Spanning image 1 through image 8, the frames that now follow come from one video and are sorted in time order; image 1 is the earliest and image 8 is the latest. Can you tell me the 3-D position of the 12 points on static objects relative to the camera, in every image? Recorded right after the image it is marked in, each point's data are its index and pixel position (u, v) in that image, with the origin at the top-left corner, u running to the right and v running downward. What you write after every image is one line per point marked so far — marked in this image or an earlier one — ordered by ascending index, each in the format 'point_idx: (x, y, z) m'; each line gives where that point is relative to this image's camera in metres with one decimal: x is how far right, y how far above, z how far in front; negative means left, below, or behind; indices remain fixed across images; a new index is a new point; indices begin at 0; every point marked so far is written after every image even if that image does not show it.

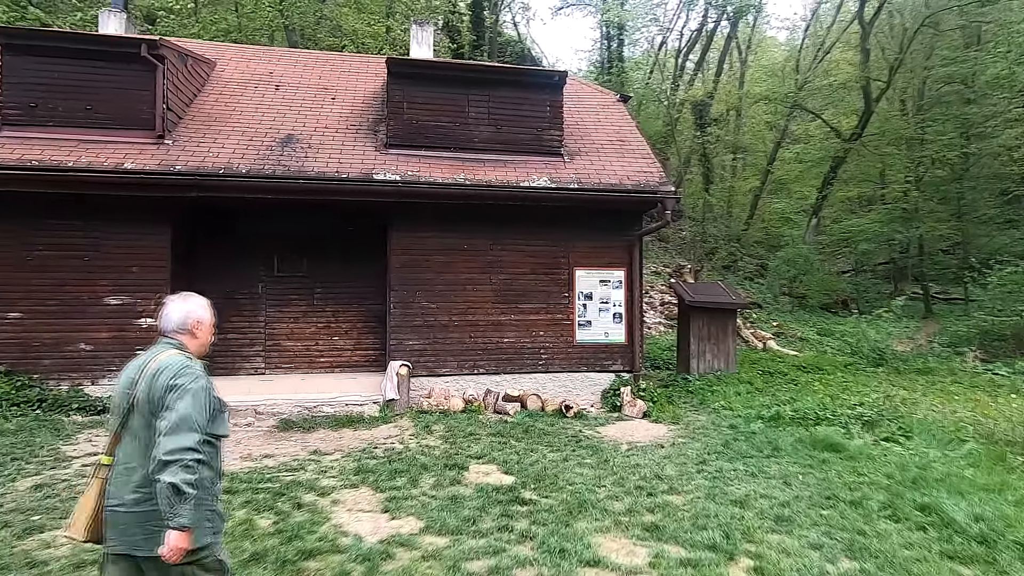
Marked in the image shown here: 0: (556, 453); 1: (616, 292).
0: (+0.5, -2.0, +6.6) m
1: (+1.8, -0.1, +9.3) m
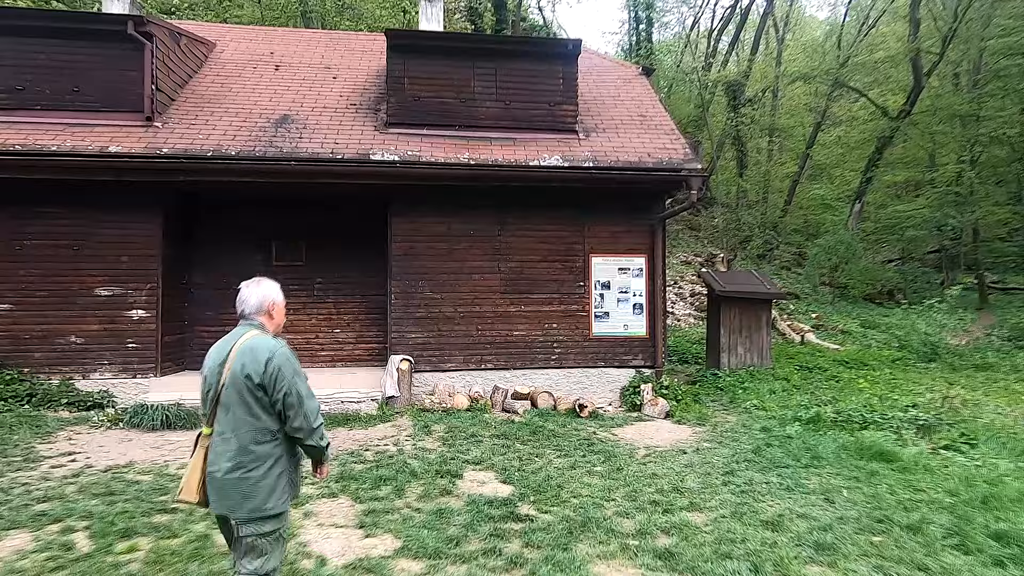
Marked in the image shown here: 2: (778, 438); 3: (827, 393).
0: (+0.6, -1.9, +5.9) m
1: (+2.0, +0.1, +8.5) m
2: (+3.3, -1.8, +6.6) m
3: (+5.4, -1.8, +9.2) m
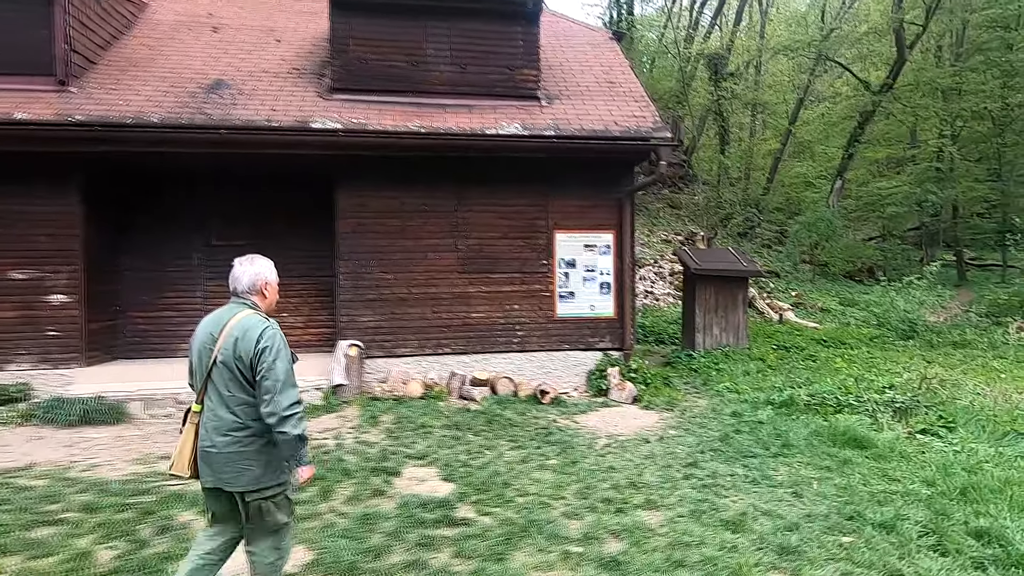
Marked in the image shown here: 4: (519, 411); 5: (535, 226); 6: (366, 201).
0: (0.0, -1.7, +5.4) m
1: (+1.4, +0.4, +8.0) m
2: (+2.7, -1.6, +6.2) m
3: (+4.8, -1.4, +8.8) m
4: (+0.1, -1.6, +6.8) m
5: (+0.3, +0.9, +7.9) m
6: (-2.0, +1.2, +7.5) m
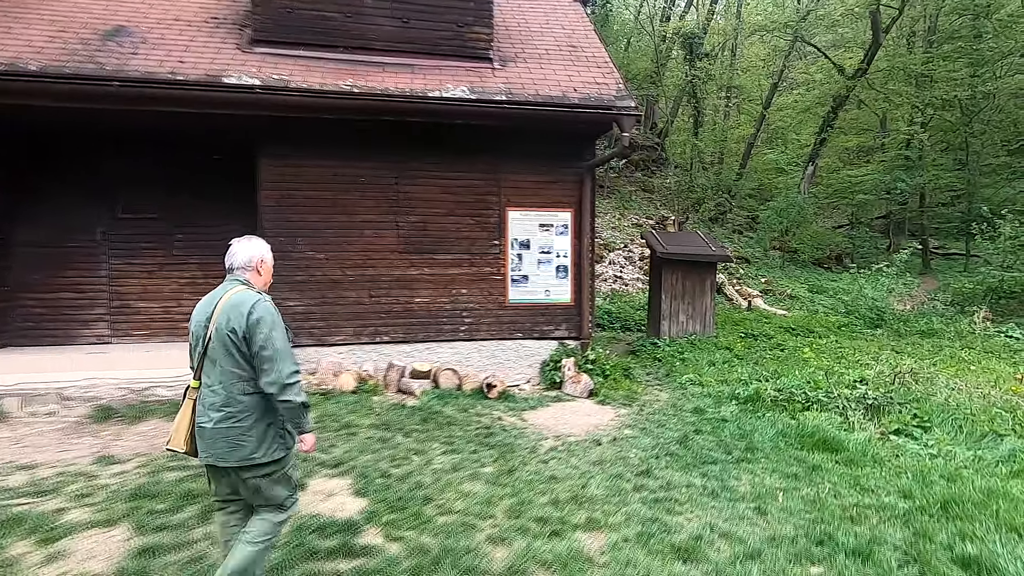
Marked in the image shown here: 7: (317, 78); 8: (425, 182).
0: (-0.6, -1.5, +4.8) m
1: (+0.7, +0.7, +7.3) m
2: (+2.1, -1.4, +5.7) m
3: (+4.0, -1.2, +8.4) m
4: (-0.6, -1.4, +6.1) m
5: (-0.3, +1.1, +7.1) m
6: (-2.7, +1.5, +6.6) m
7: (-2.3, +2.5, +6.3) m
8: (-1.1, +1.4, +7.0) m
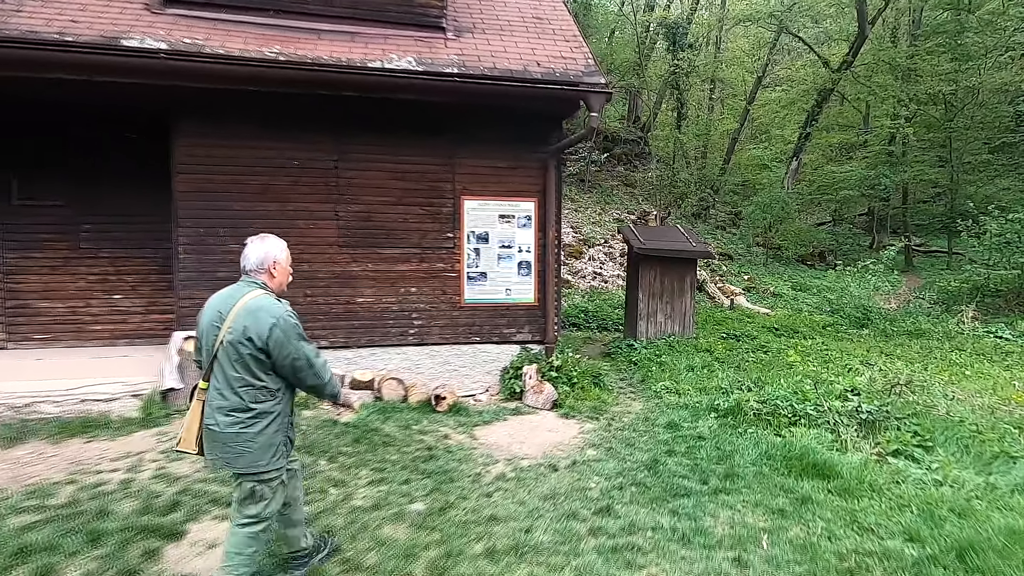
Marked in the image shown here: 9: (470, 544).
0: (-1.0, -1.5, +4.0) m
1: (+0.1, +0.7, +6.6) m
2: (+1.6, -1.4, +5.0) m
3: (+3.4, -1.2, +7.7) m
4: (-1.1, -1.3, +5.3) m
5: (-0.9, +1.2, +6.4) m
6: (-3.2, +1.5, +5.8) m
7: (-2.8, +2.5, +5.5) m
8: (-1.6, +1.4, +6.2) m
9: (-0.3, -1.6, +3.3) m
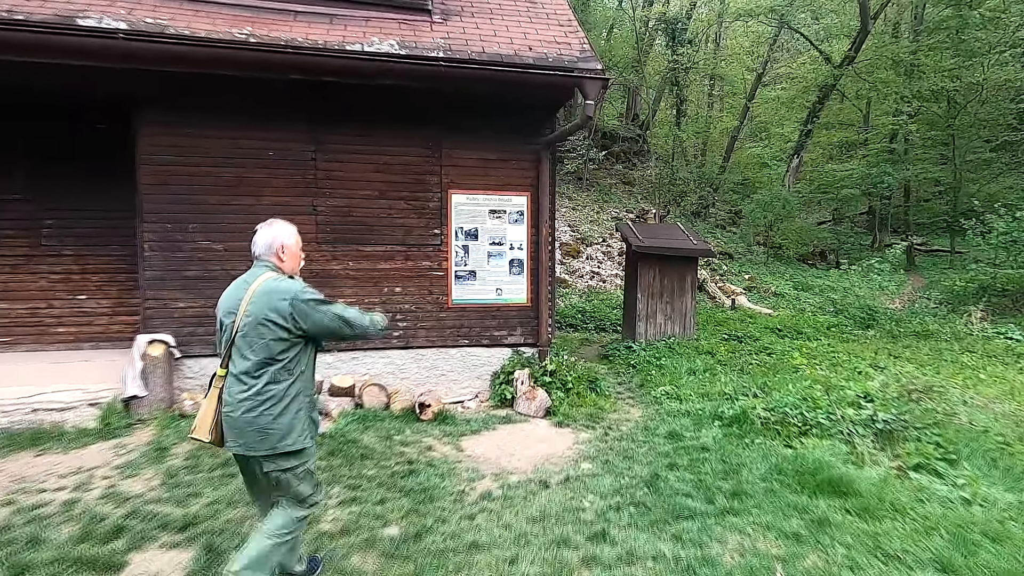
0: (-1.1, -1.5, +3.6) m
1: (0.0, +0.7, +6.2) m
2: (+1.5, -1.4, +4.6) m
3: (+3.3, -1.2, +7.3) m
4: (-1.2, -1.3, +4.9) m
5: (-1.0, +1.2, +6.0) m
6: (-3.3, +1.5, +5.4) m
7: (-2.9, +2.5, +5.1) m
8: (-1.7, +1.4, +5.8) m
9: (-0.3, -1.6, +2.9) m
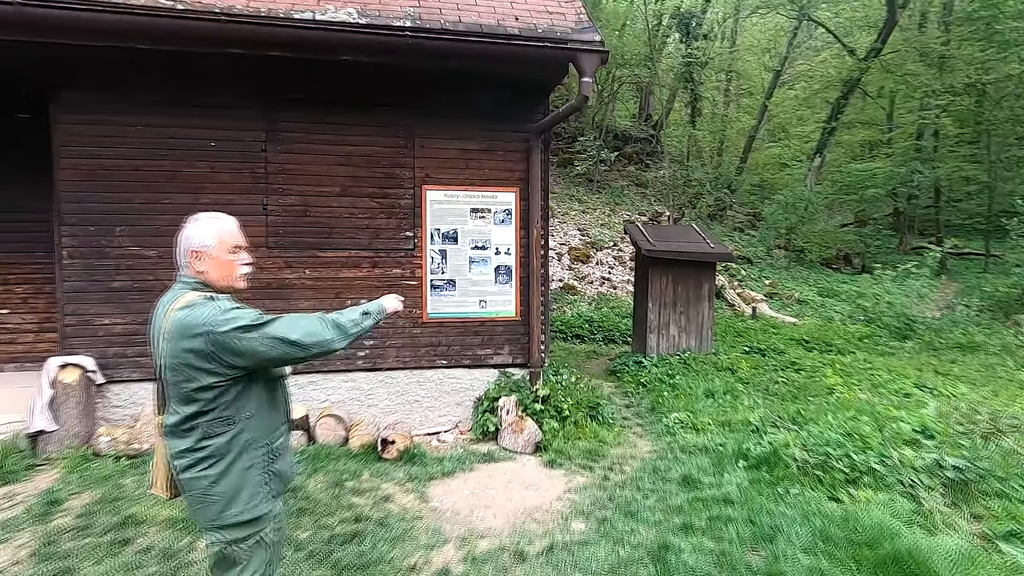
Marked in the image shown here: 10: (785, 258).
0: (-1.3, -1.6, +2.8) m
1: (-0.1, +0.6, +5.3) m
2: (+1.3, -1.5, +3.7) m
3: (+3.2, -1.3, +6.3) m
4: (-1.3, -1.4, +4.1) m
5: (-1.1, +1.0, +5.1) m
6: (-3.5, +1.4, +4.6) m
7: (-3.0, +2.4, +4.3) m
8: (-1.9, +1.3, +5.0) m
9: (-0.6, -1.6, +2.0) m
10: (+9.5, +1.1, +18.7) m
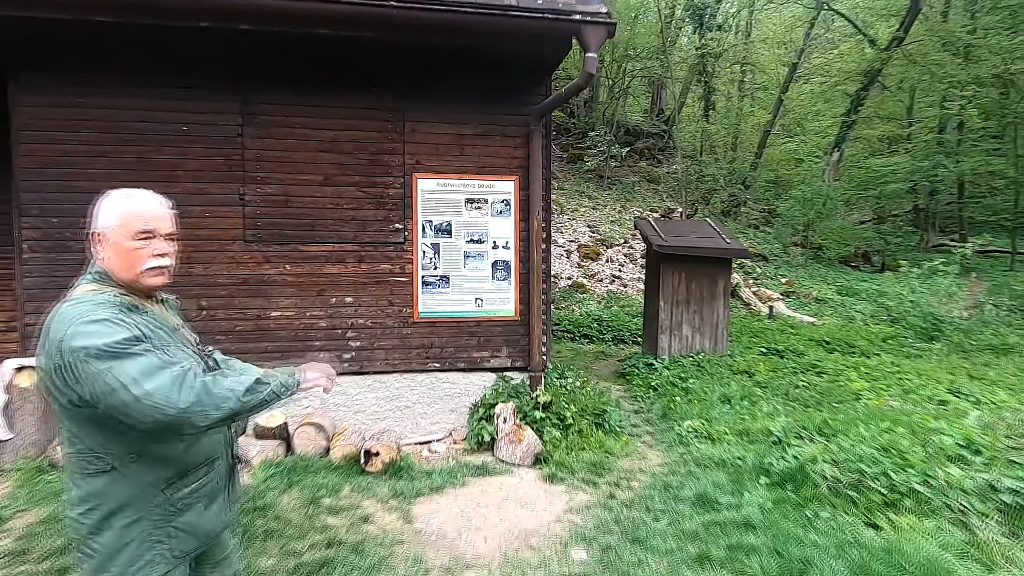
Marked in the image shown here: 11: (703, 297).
0: (-1.4, -1.6, +2.4) m
1: (-0.1, +0.6, +4.9) m
2: (+1.3, -1.5, +3.2) m
3: (+3.2, -1.3, +5.9) m
4: (-1.4, -1.4, +3.7) m
5: (-1.1, +1.1, +4.7) m
6: (-3.5, +1.4, +4.3) m
7: (-3.1, +2.4, +3.9) m
8: (-1.9, +1.3, +4.6) m
9: (-0.7, -1.6, +1.6) m
10: (+9.8, +1.1, +18.1) m
11: (+2.9, -0.1, +8.2) m
